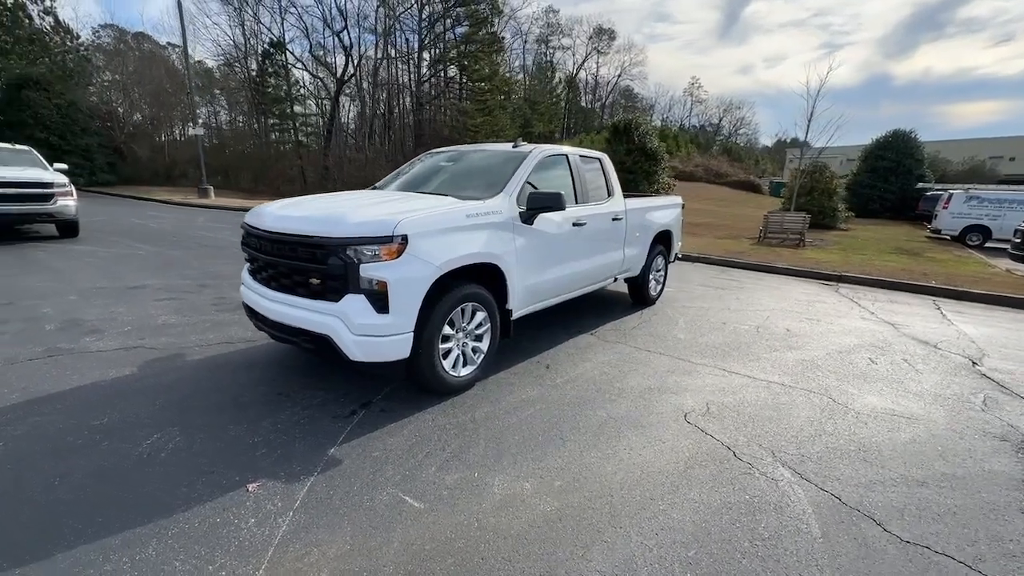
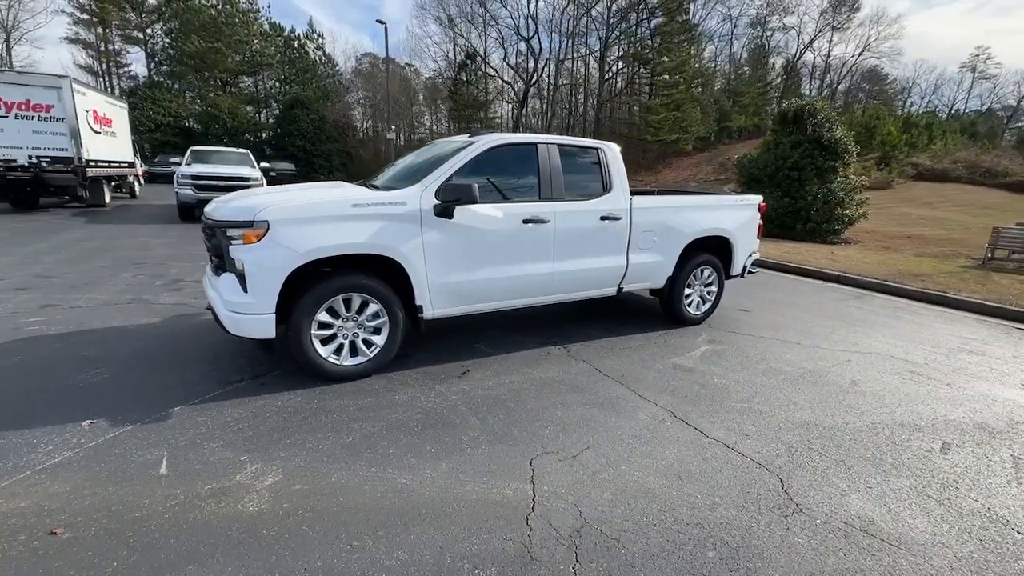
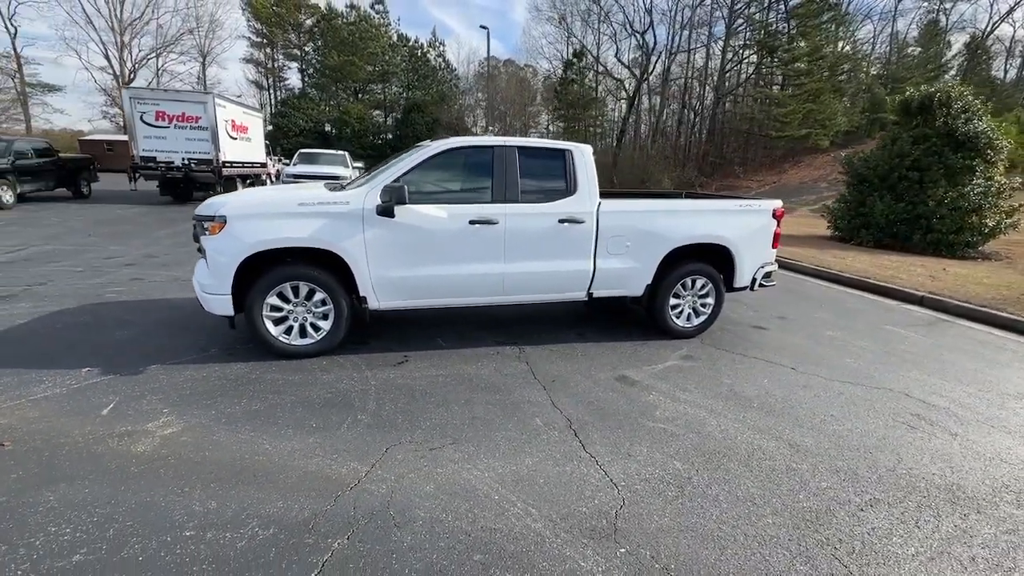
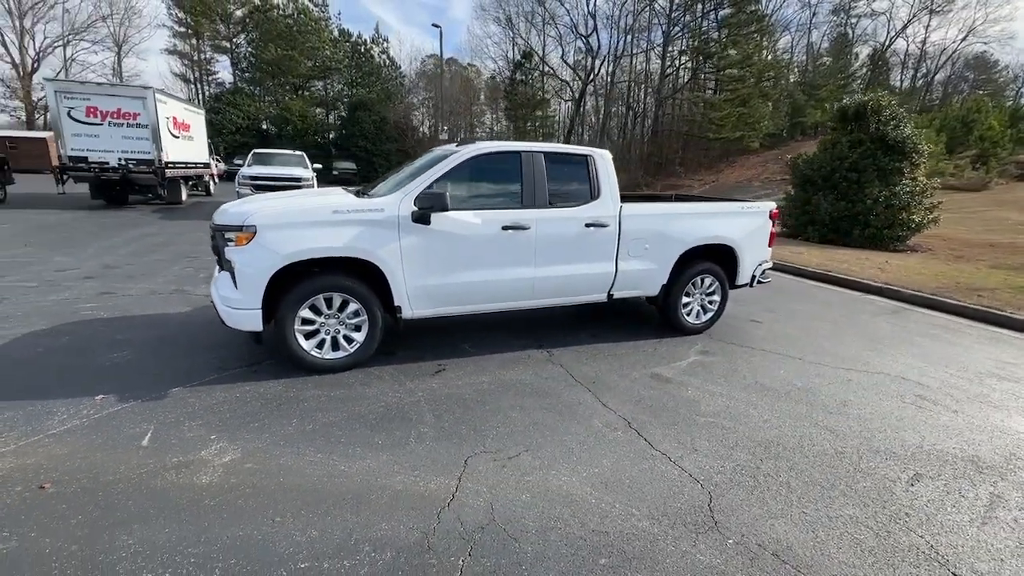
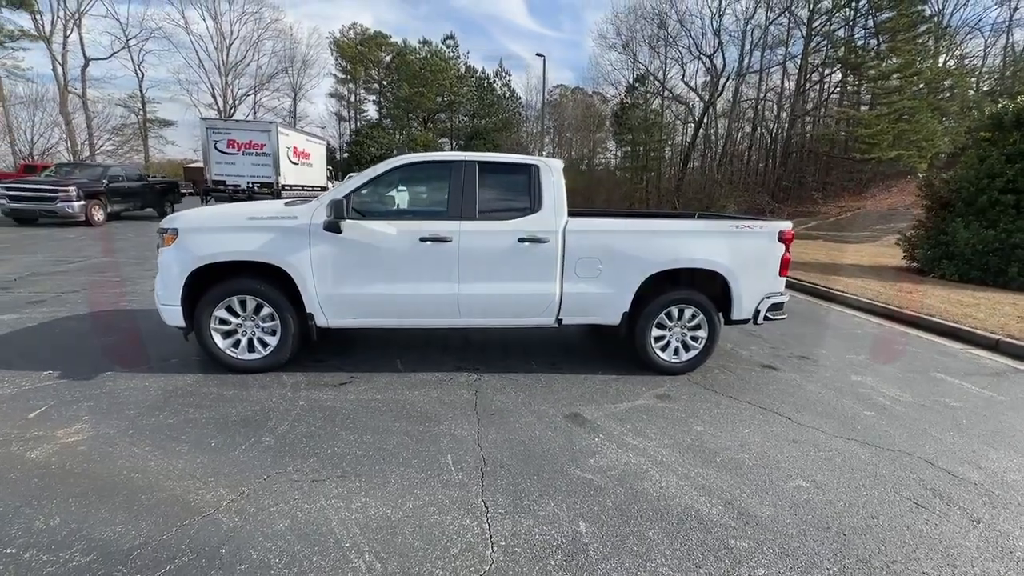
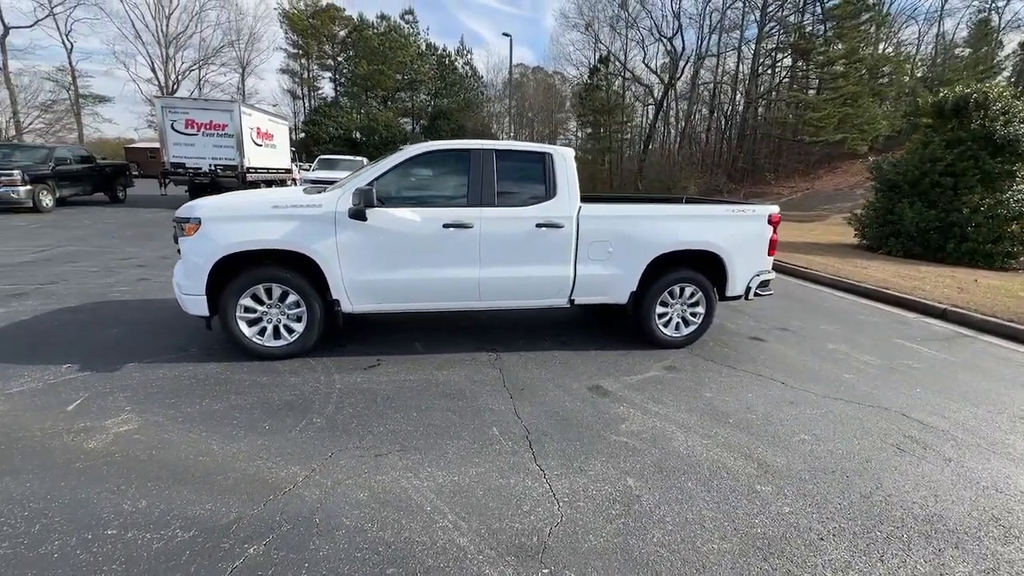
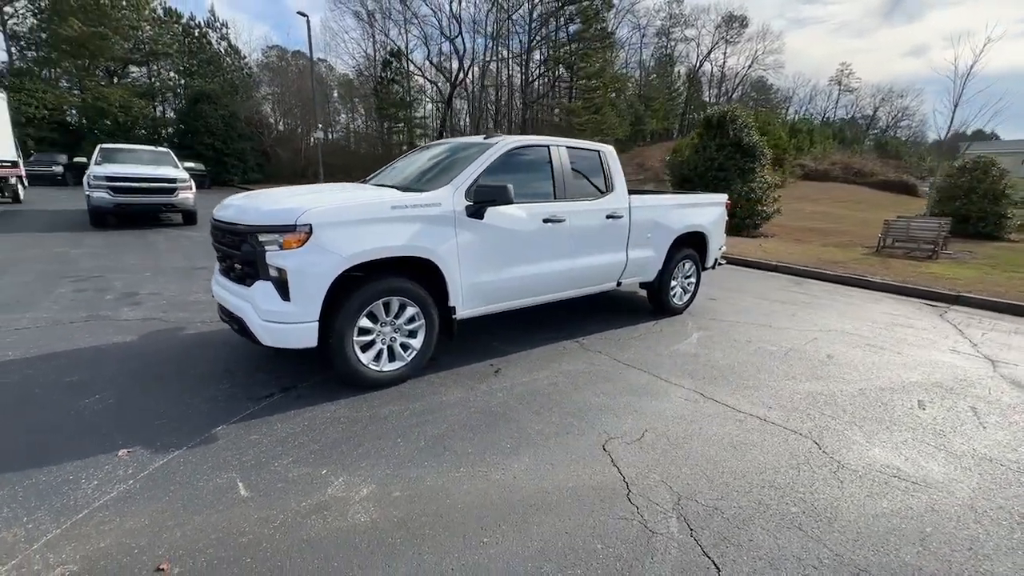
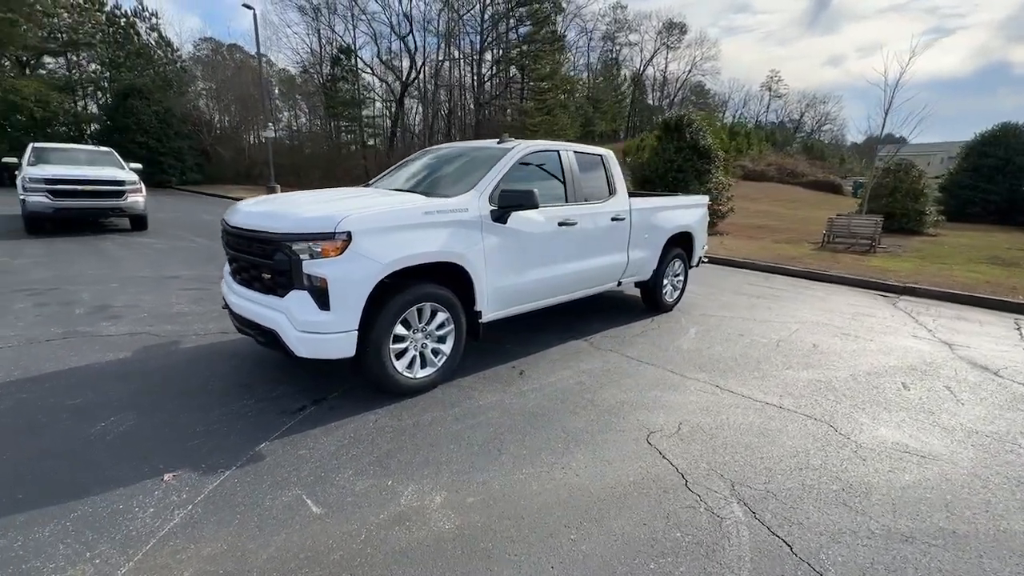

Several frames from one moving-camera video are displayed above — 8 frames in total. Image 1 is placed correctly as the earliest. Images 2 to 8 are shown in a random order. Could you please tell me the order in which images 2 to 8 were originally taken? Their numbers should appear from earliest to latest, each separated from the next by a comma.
8, 7, 2, 4, 3, 6, 5
